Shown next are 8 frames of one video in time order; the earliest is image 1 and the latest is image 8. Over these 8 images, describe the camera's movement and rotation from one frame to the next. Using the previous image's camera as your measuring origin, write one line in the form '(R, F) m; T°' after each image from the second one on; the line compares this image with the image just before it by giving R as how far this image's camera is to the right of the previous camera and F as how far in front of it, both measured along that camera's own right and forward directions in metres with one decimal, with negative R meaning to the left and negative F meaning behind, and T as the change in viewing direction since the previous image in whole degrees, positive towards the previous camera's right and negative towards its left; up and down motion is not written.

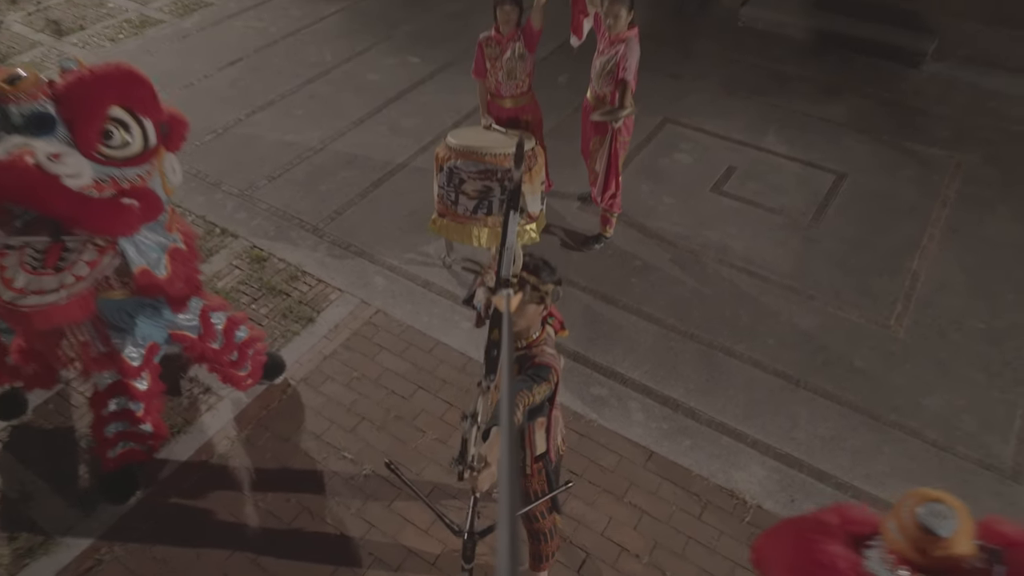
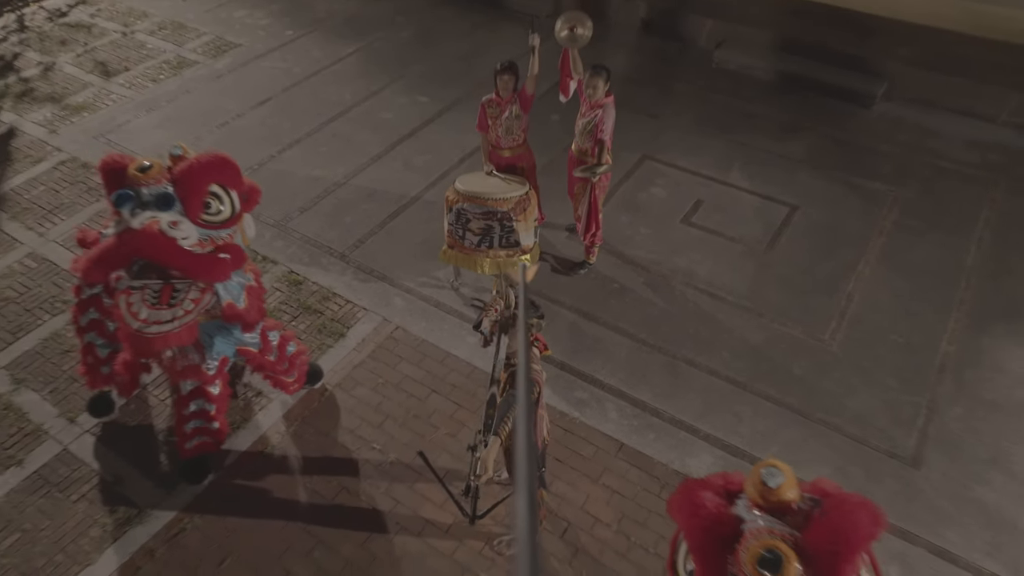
(0.0, -0.7) m; 0°
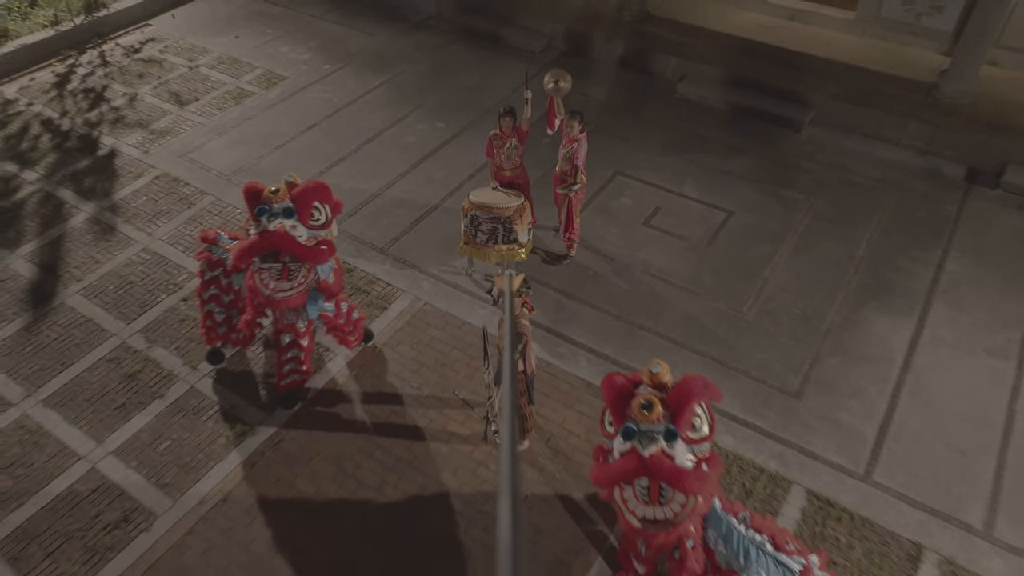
(0.0, -1.5) m; 0°
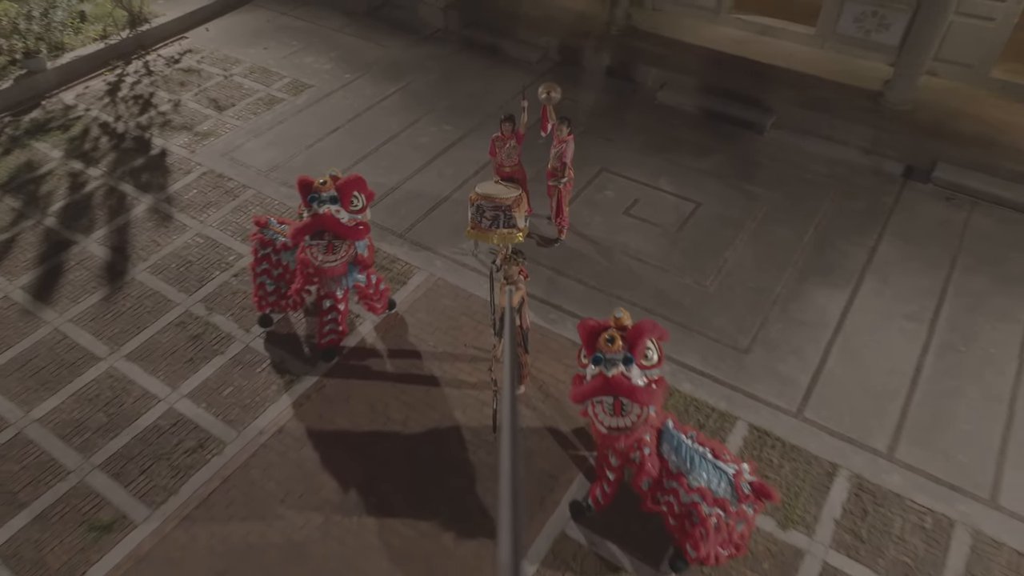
(0.0, -1.1) m; 0°
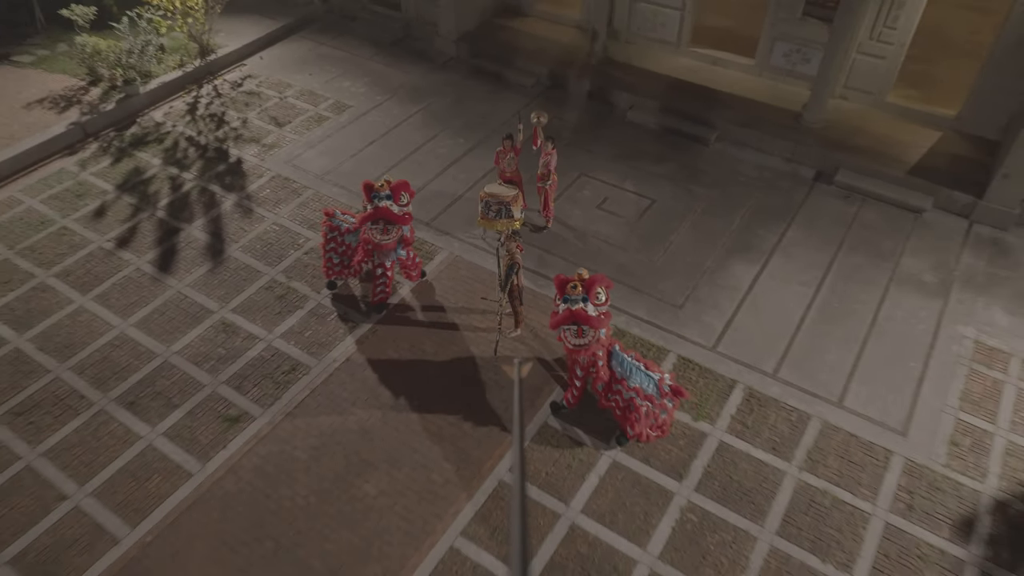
(0.0, -2.3) m; 0°
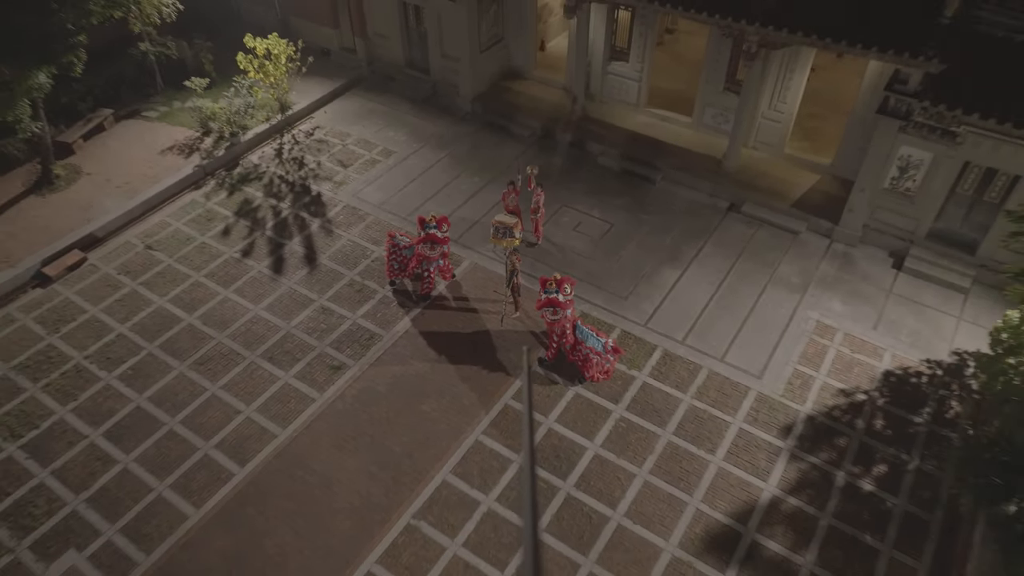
(0.0, -4.2) m; 0°
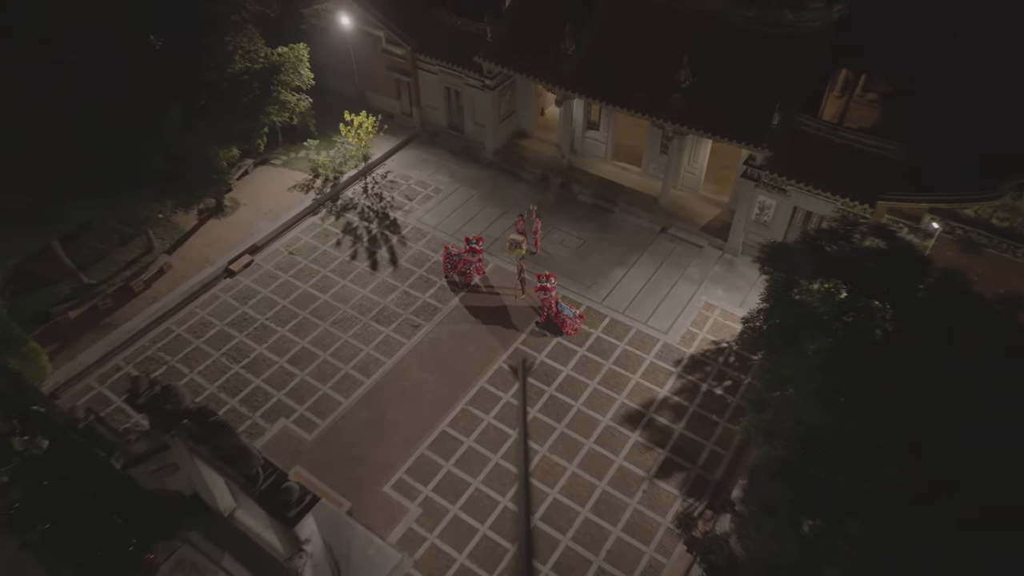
(0.0, -7.8) m; 0°
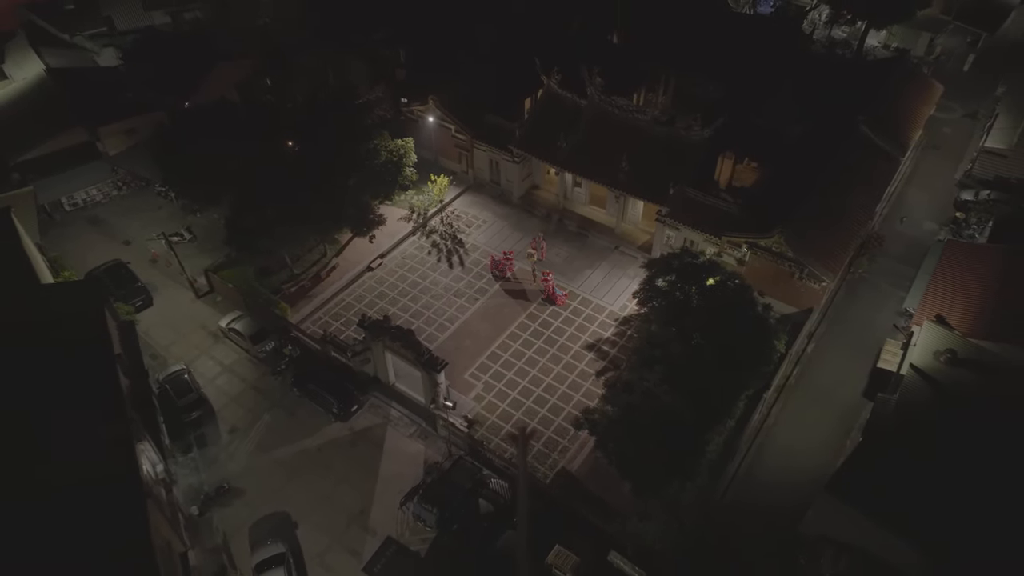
(-0.2, -16.0) m; -1°
